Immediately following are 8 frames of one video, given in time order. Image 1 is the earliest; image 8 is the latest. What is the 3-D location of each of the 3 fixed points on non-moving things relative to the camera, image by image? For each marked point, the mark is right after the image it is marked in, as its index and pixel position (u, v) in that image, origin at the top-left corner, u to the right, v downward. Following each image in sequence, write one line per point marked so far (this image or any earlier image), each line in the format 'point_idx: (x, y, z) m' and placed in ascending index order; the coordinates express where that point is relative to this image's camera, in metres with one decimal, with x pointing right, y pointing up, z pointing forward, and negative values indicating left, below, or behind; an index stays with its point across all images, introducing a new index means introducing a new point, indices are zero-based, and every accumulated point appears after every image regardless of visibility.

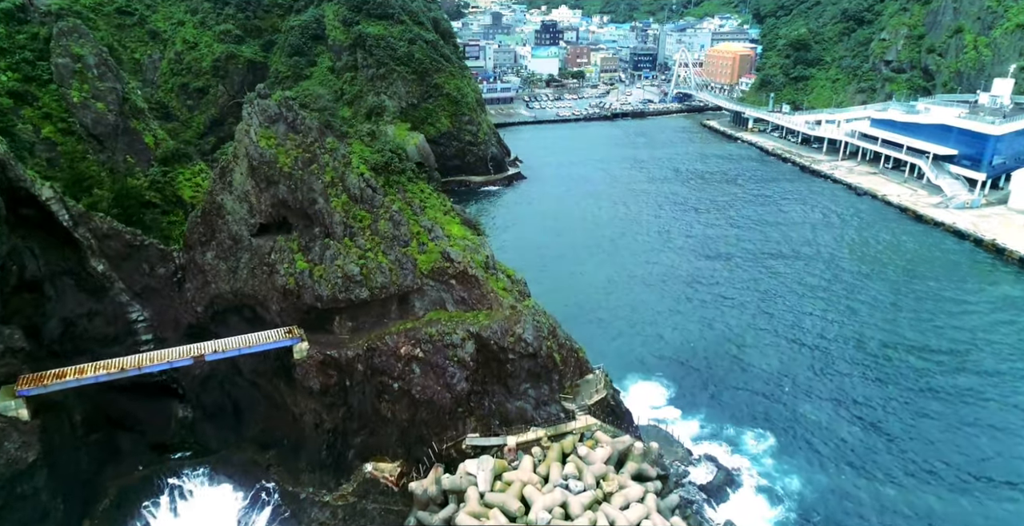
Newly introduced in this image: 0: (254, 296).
0: (-6.8, -0.9, +17.3) m
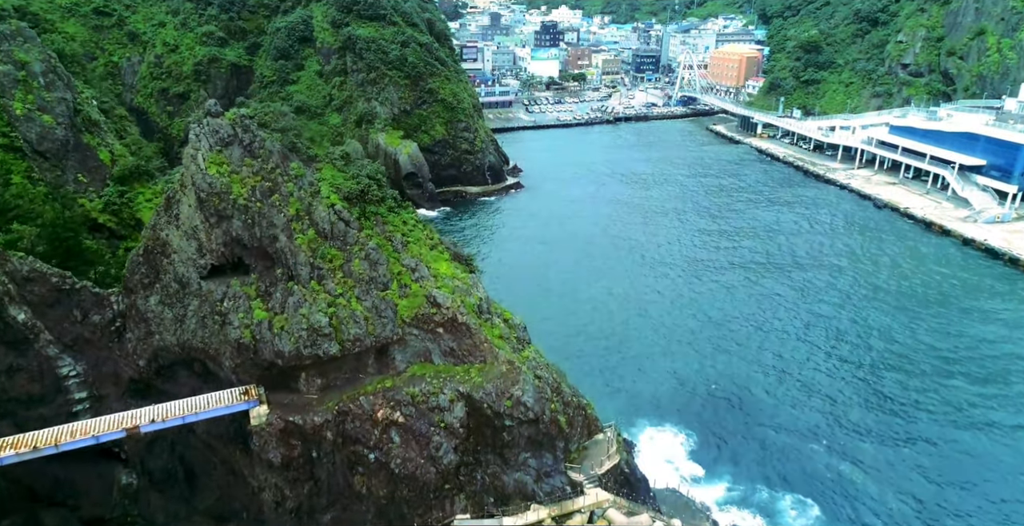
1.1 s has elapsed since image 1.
0: (-6.8, -1.9, +14.7) m
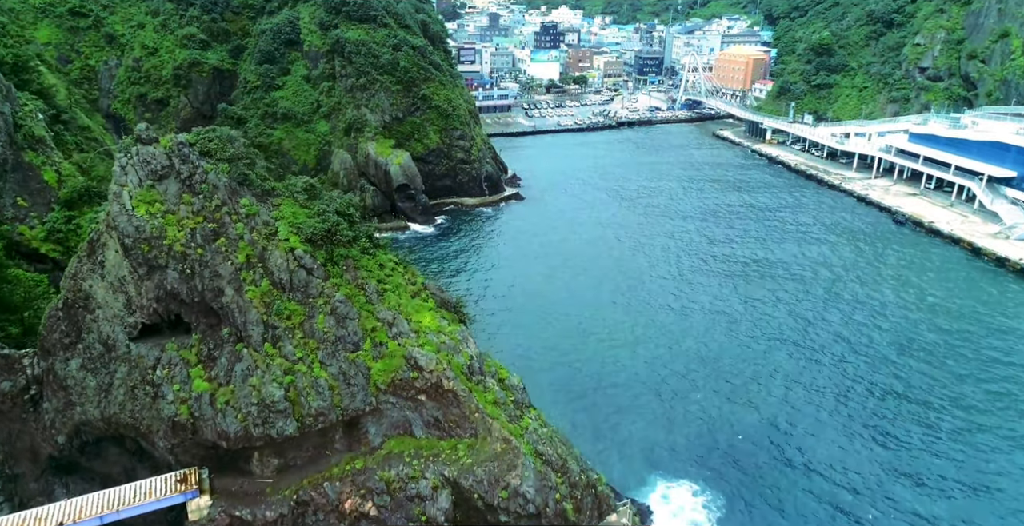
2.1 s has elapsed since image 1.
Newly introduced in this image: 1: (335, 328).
0: (-6.9, -3.0, +12.1) m
1: (-3.3, -1.2, +12.5) m
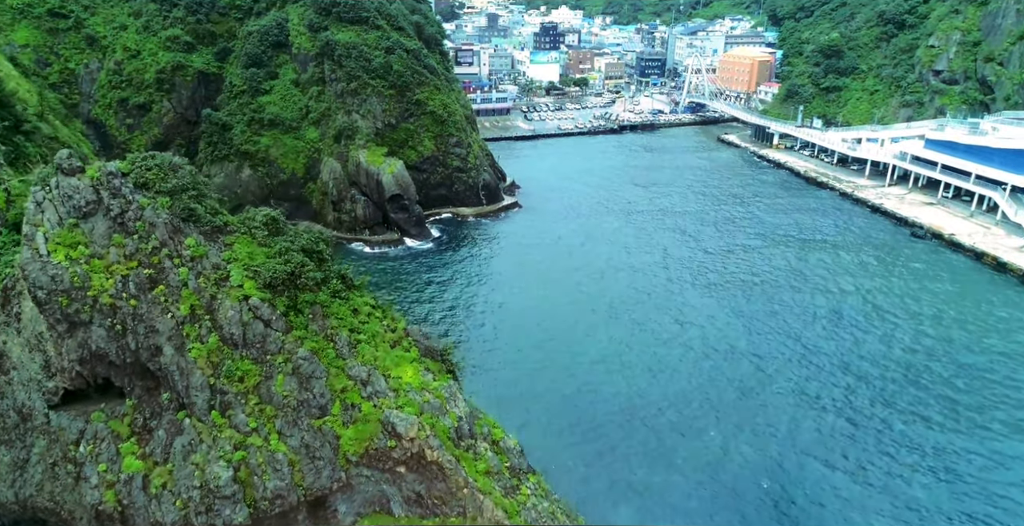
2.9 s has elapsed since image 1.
0: (-7.0, -3.8, +10.1) m
1: (-3.4, -2.0, +10.6) m
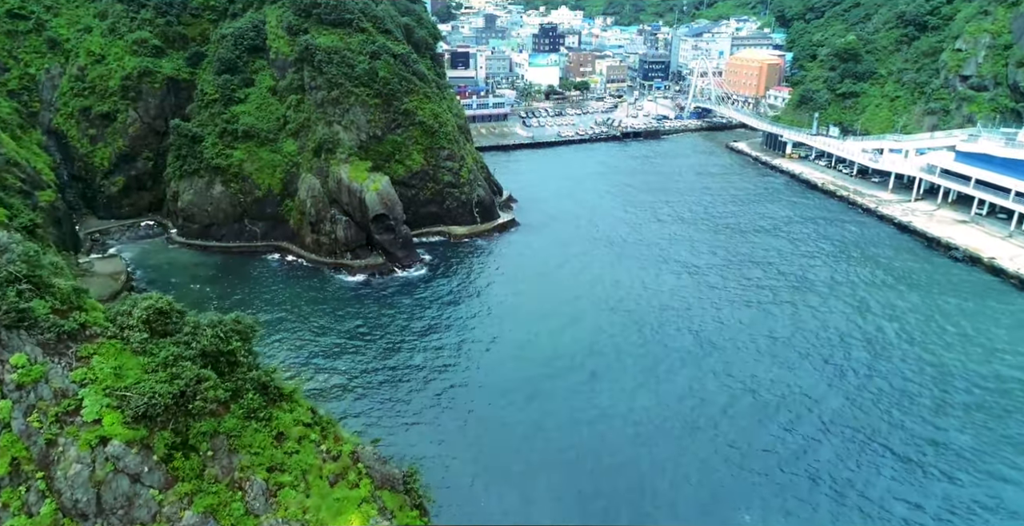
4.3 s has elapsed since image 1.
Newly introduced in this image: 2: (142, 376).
0: (-7.1, -5.1, +6.7) m
1: (-3.6, -3.4, +7.2) m
2: (-4.3, -1.3, +8.0) m
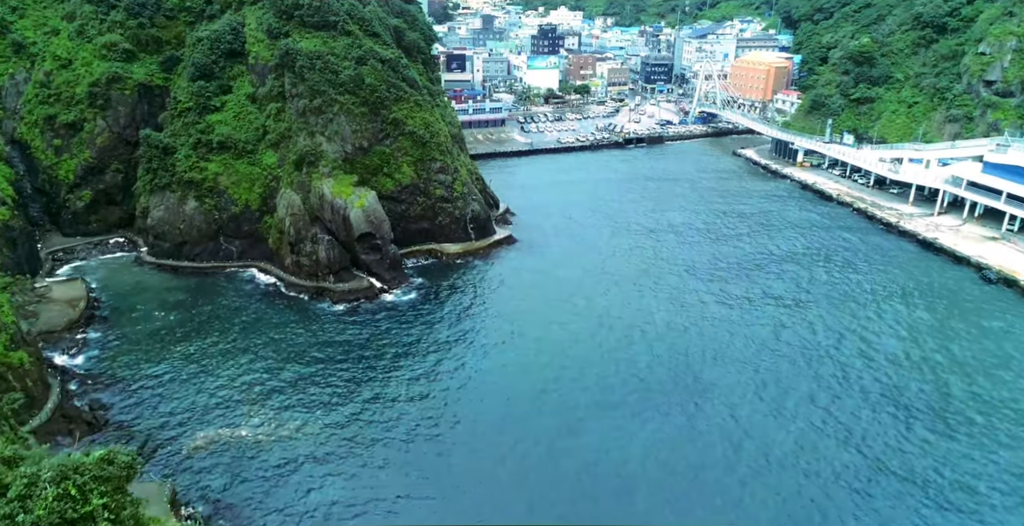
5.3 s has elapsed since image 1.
0: (-7.3, -6.2, +4.0) m
1: (-3.7, -4.5, +4.5) m
2: (-4.5, -2.4, +5.3) m
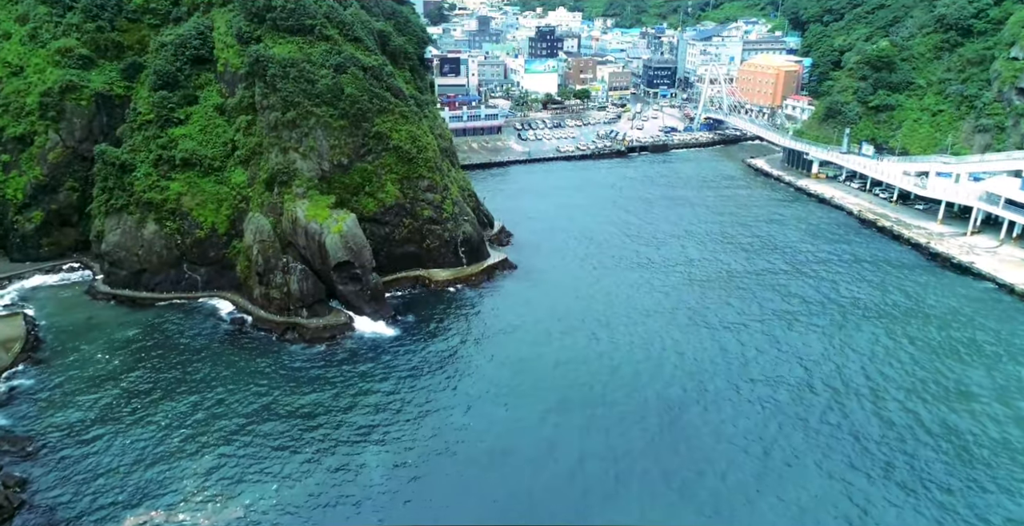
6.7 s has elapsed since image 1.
0: (-7.4, -7.6, +0.7) m
1: (-3.8, -5.8, +1.1) m
2: (-4.6, -3.7, +1.9) m
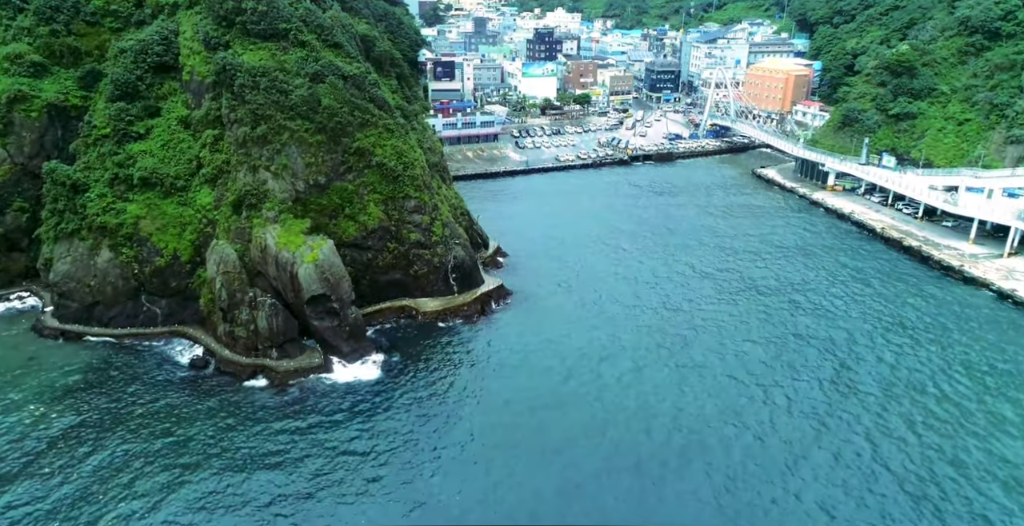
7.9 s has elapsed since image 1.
0: (-7.5, -8.9, -2.4) m
1: (-3.9, -7.1, -2.0) m
2: (-4.7, -5.0, -1.2) m
